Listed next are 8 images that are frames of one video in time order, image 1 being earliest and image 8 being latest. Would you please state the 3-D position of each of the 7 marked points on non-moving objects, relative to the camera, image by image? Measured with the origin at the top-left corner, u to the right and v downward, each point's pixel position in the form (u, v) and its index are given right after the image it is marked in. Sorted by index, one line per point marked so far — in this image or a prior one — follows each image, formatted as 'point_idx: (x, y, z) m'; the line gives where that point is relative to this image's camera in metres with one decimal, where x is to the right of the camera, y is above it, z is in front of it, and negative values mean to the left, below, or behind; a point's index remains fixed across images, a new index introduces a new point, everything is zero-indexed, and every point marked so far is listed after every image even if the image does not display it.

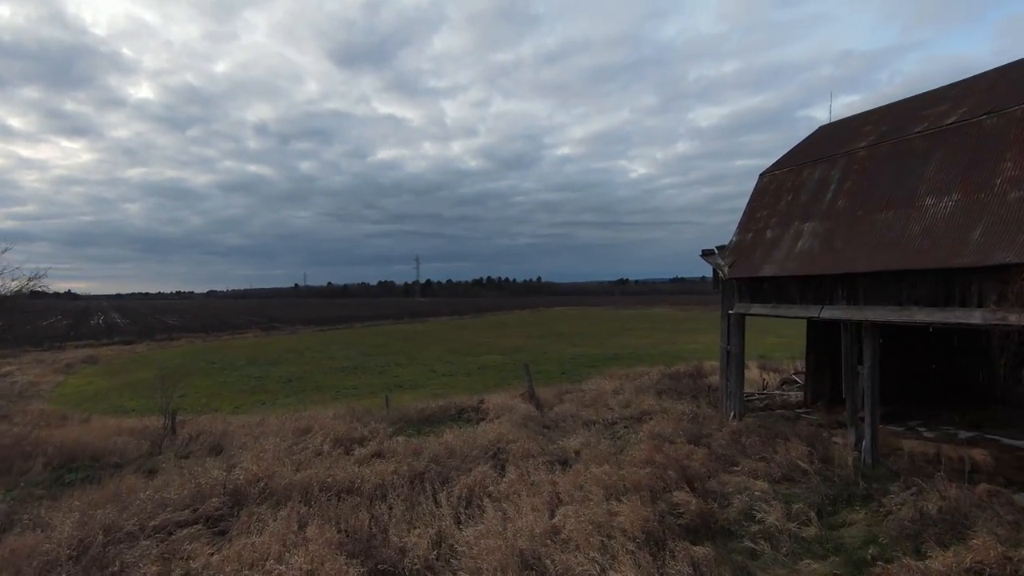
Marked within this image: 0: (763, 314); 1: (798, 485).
0: (+6.9, -0.7, +13.9) m
1: (+5.6, -3.9, +10.1) m
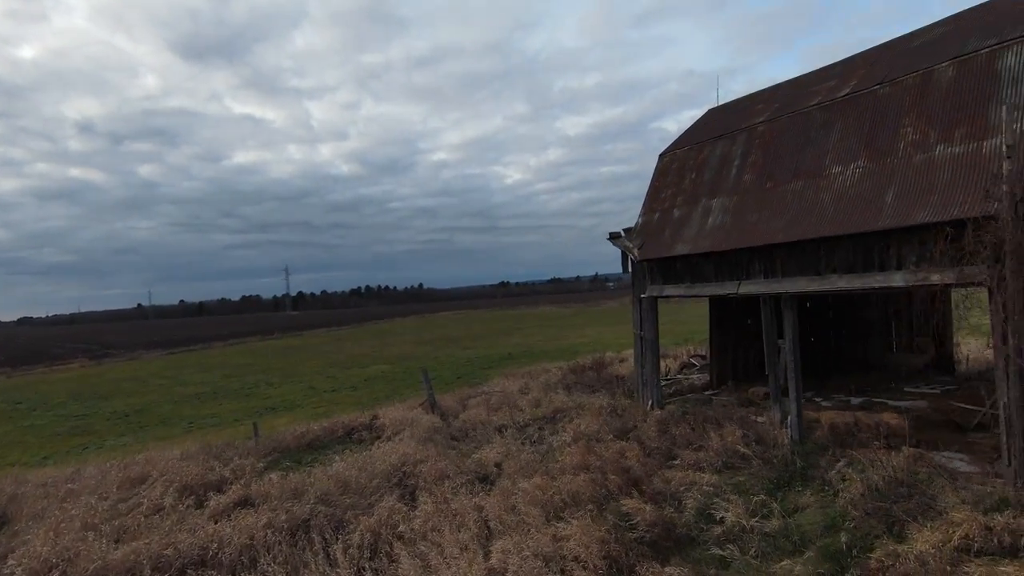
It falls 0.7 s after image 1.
0: (+4.3, -0.2, +13.3) m
1: (+4.2, -3.4, +9.3) m
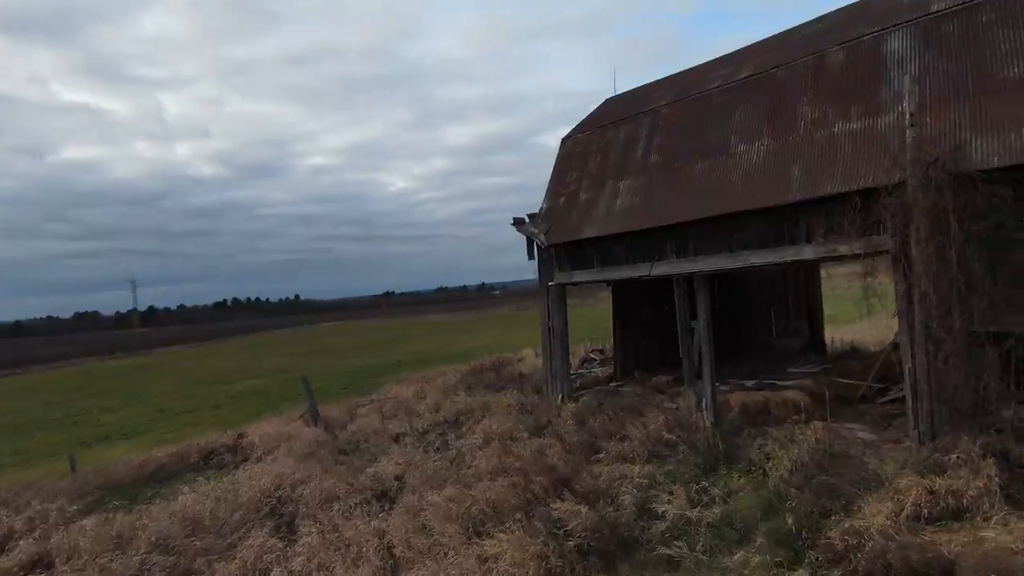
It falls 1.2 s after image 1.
0: (+1.9, +0.2, +12.6) m
1: (+2.7, -2.9, +8.6) m
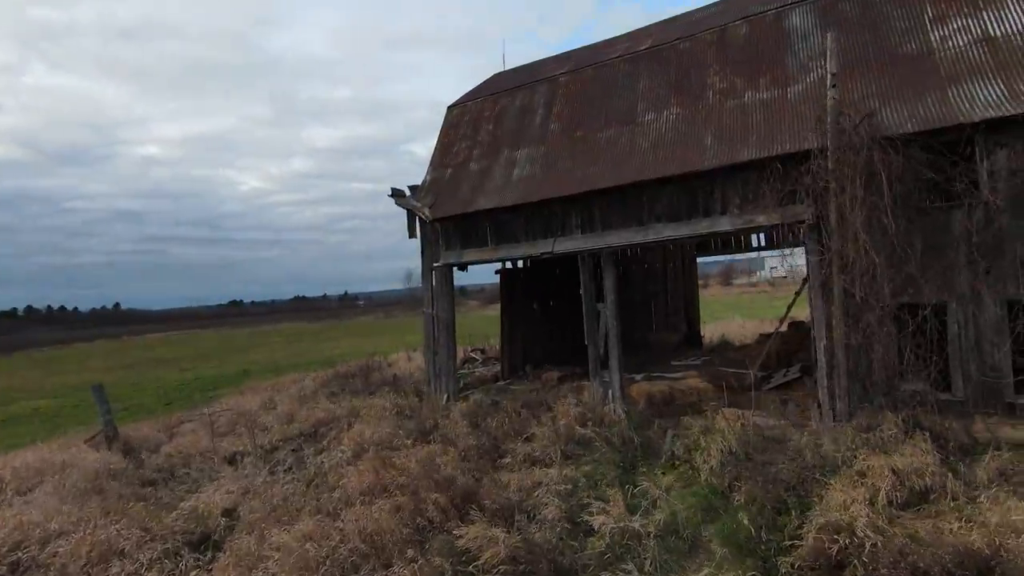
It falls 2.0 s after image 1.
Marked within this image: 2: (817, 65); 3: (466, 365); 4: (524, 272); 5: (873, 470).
0: (-0.7, +0.6, +11.0) m
1: (+1.0, -2.5, +7.2) m
2: (+5.2, +3.8, +8.6) m
3: (-1.6, -2.7, +17.8) m
4: (+0.4, +0.5, +15.9) m
5: (+3.8, -1.9, +5.4) m
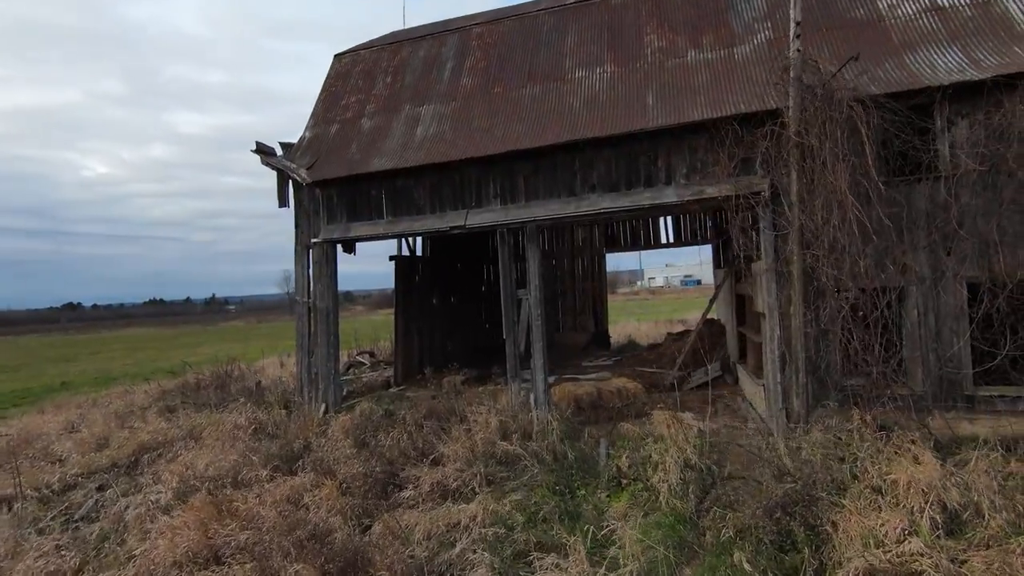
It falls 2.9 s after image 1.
0: (-2.4, +0.9, +8.8) m
1: (0.0, -2.1, +5.5) m
2: (+3.9, +4.0, +7.8) m
3: (-4.8, -2.5, +15.3) m
4: (-2.4, +0.7, +13.9) m
5: (+3.1, -1.6, +4.2) m
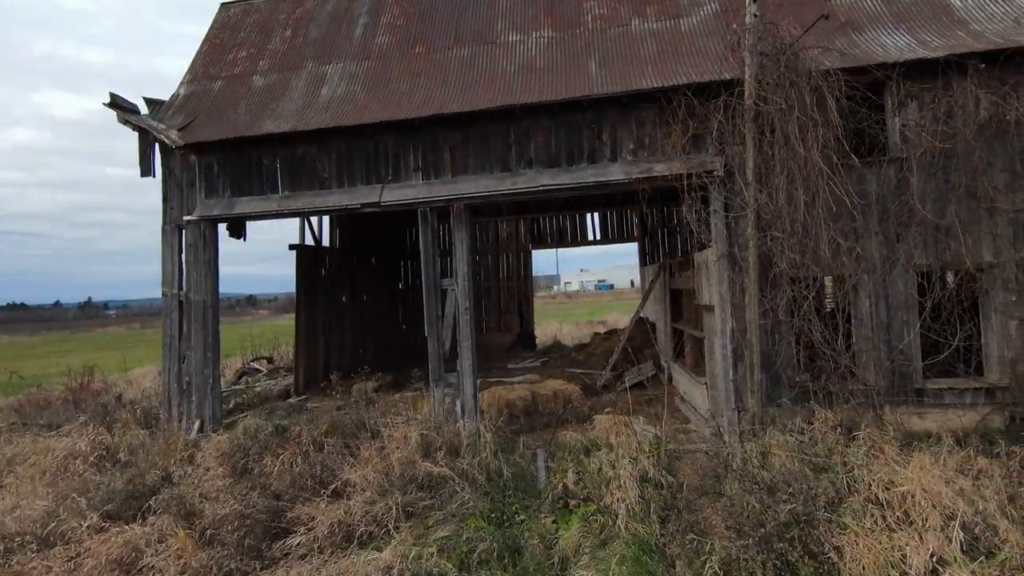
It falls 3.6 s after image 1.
0: (-3.5, +1.0, +7.3) m
1: (-0.6, -2.0, +4.3) m
2: (+2.8, +4.1, +7.3) m
3: (-7.0, -2.4, +13.2) m
4: (-4.3, +0.8, +12.3) m
5: (+2.6, -1.5, +3.6) m
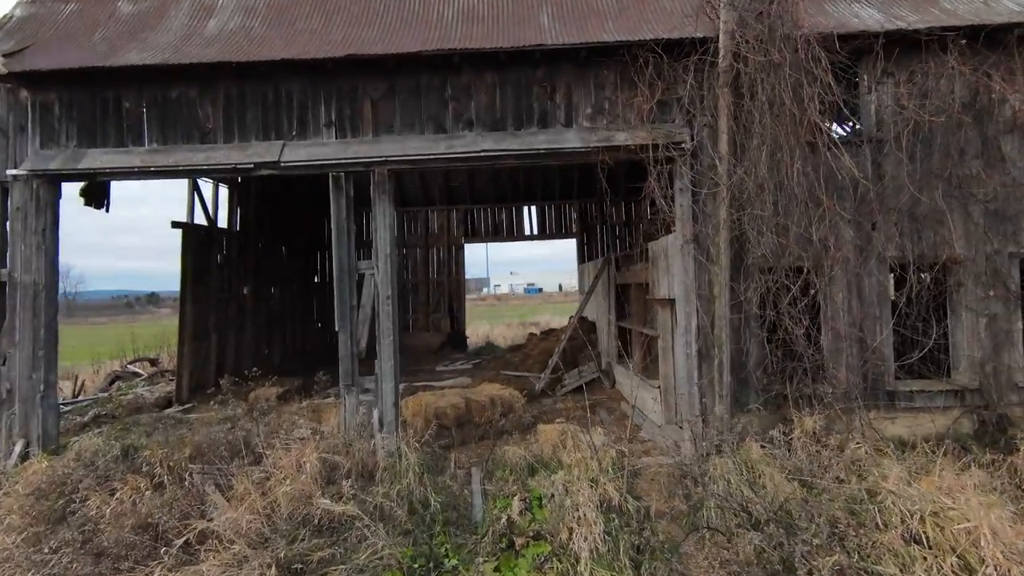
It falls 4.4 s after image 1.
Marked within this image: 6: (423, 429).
0: (-4.3, +1.3, +5.6) m
1: (-1.0, -1.8, +3.1) m
2: (+2.1, +4.2, +6.6) m
3: (-8.6, -2.1, +11.0) m
4: (-5.8, +1.1, +10.5) m
5: (+2.3, -1.3, +2.8) m
6: (-1.0, -1.7, +6.0) m
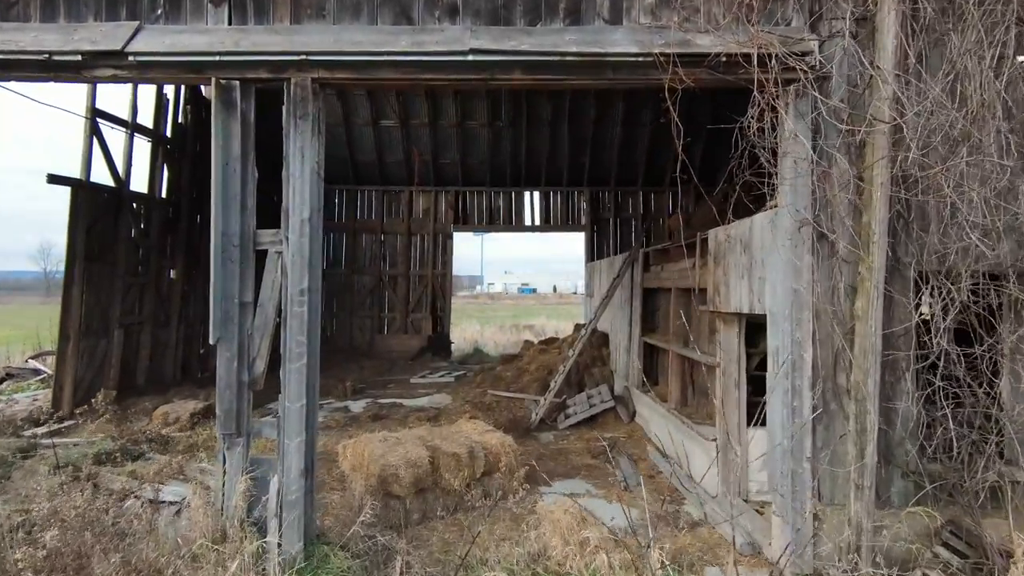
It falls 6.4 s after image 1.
0: (-4.3, +1.5, +3.4) m
1: (-1.1, -1.7, +0.9) m
2: (+2.2, +4.2, +4.4) m
3: (-8.7, -1.7, +8.7) m
4: (-5.8, +1.4, +8.2) m
5: (+2.2, -1.4, +0.7) m
6: (-1.1, -1.6, +3.8) m
